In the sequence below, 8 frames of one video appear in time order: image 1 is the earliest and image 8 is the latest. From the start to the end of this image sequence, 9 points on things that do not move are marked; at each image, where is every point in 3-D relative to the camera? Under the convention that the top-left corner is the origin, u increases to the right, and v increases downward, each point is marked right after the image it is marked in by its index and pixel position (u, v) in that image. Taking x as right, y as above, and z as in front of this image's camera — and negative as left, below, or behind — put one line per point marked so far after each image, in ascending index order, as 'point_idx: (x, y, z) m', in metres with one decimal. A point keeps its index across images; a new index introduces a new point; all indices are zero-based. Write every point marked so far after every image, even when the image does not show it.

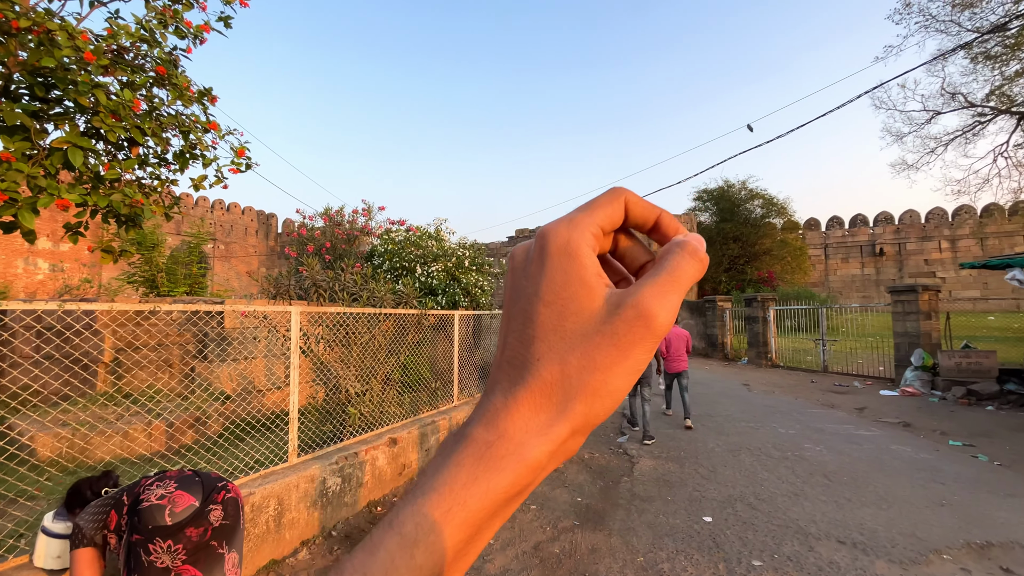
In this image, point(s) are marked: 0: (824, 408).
0: (+4.2, -1.6, +6.7) m
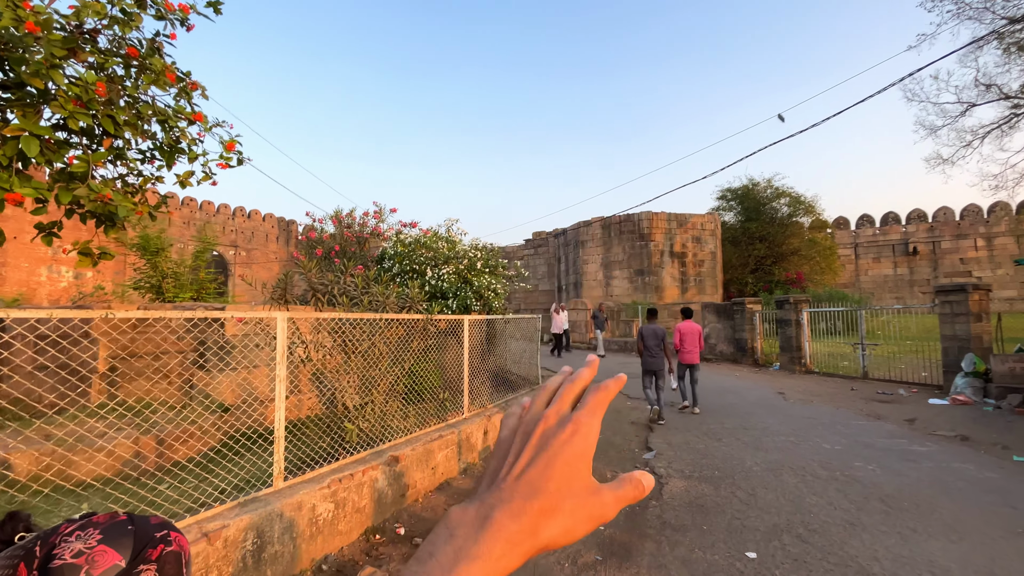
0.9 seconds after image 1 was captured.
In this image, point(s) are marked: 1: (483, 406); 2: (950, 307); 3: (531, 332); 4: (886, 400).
0: (+4.4, -1.6, +6.1) m
1: (-0.3, -1.3, +5.6) m
2: (+6.8, -0.3, +7.7) m
3: (+0.3, -0.7, +7.8) m
4: (+5.5, -1.7, +7.3) m
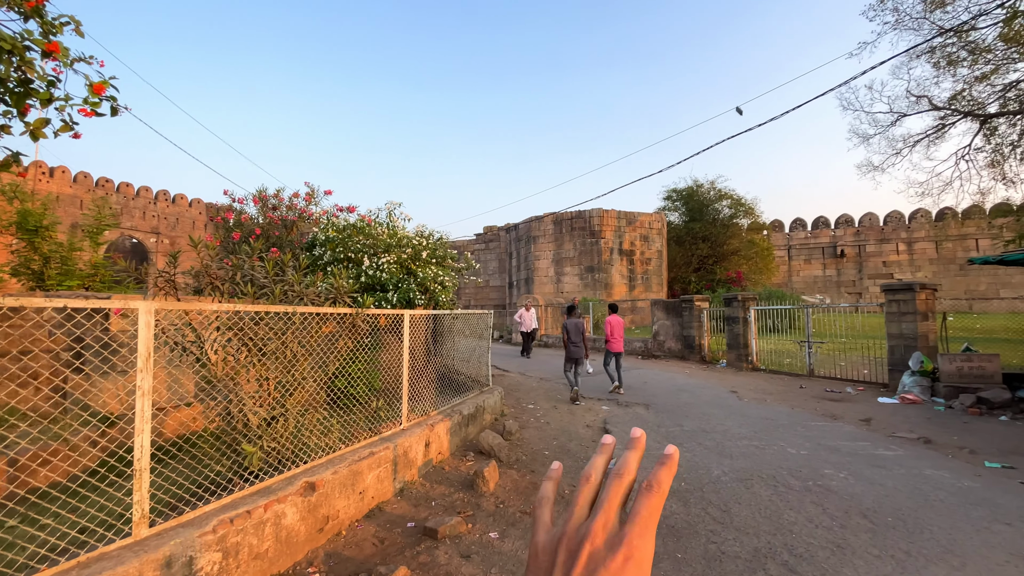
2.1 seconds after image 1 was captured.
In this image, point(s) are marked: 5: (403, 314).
0: (+3.8, -1.6, +5.9) m
1: (-0.9, -1.3, +5.0) m
2: (+6.0, -0.3, +7.7) m
3: (-0.5, -0.6, +7.2) m
4: (+4.8, -1.6, +7.3) m
5: (-1.0, -0.2, +4.5) m
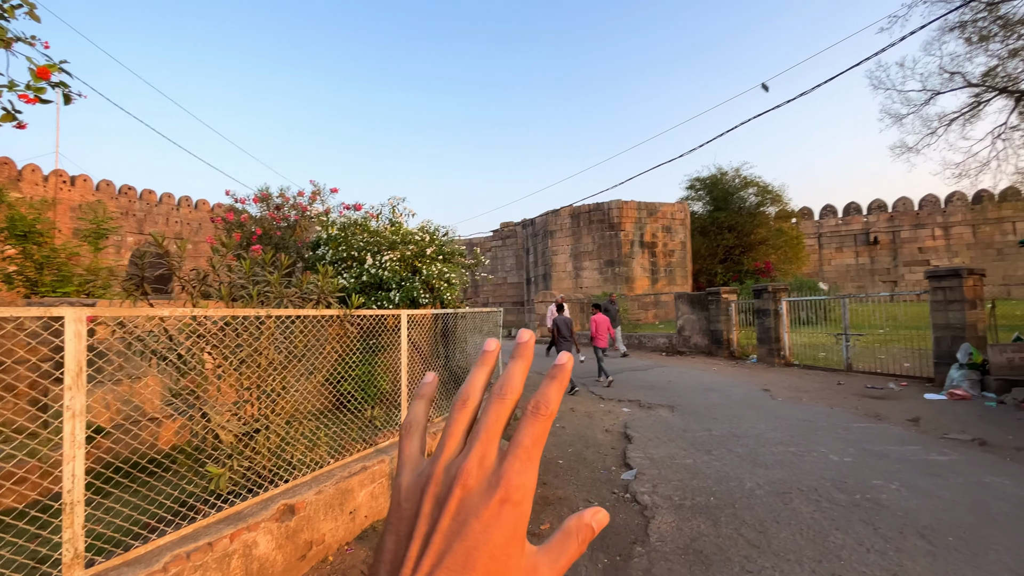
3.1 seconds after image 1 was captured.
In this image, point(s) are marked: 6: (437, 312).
0: (+3.9, -1.5, +5.4) m
1: (-0.8, -1.2, +4.7) m
2: (+6.2, -0.1, +7.1) m
3: (-0.3, -0.6, +6.8) m
4: (+5.0, -1.5, +6.7) m
5: (-0.9, -0.2, +4.2) m
6: (-0.8, -0.2, +5.3) m
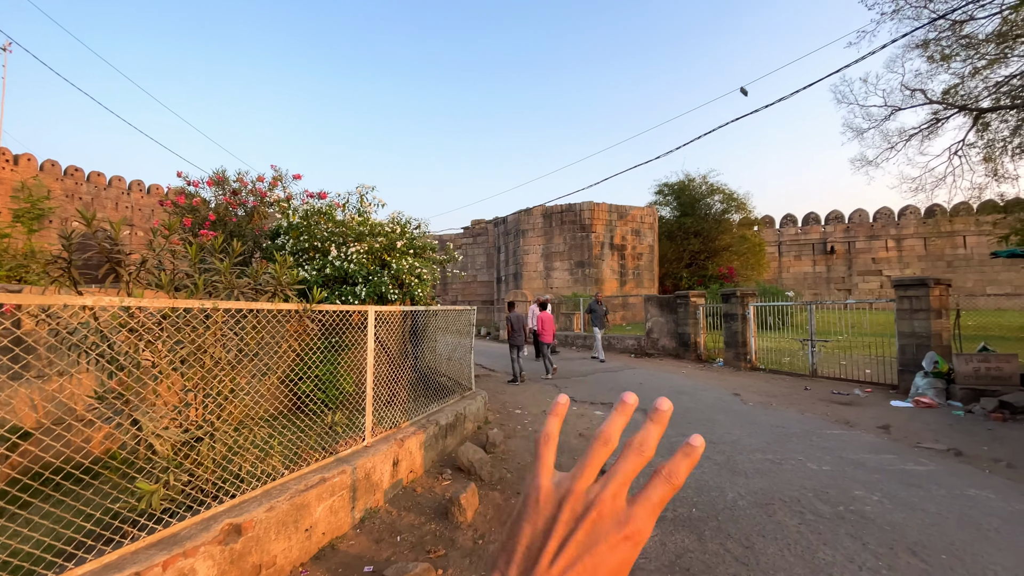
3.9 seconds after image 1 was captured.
0: (+3.6, -1.5, +5.4) m
1: (-1.0, -1.2, +4.4) m
2: (+5.8, -0.2, +7.2) m
3: (-0.7, -0.5, +6.5) m
4: (+4.6, -1.6, +6.8) m
5: (-1.1, -0.2, +3.9) m
6: (-1.1, -0.2, +4.9) m
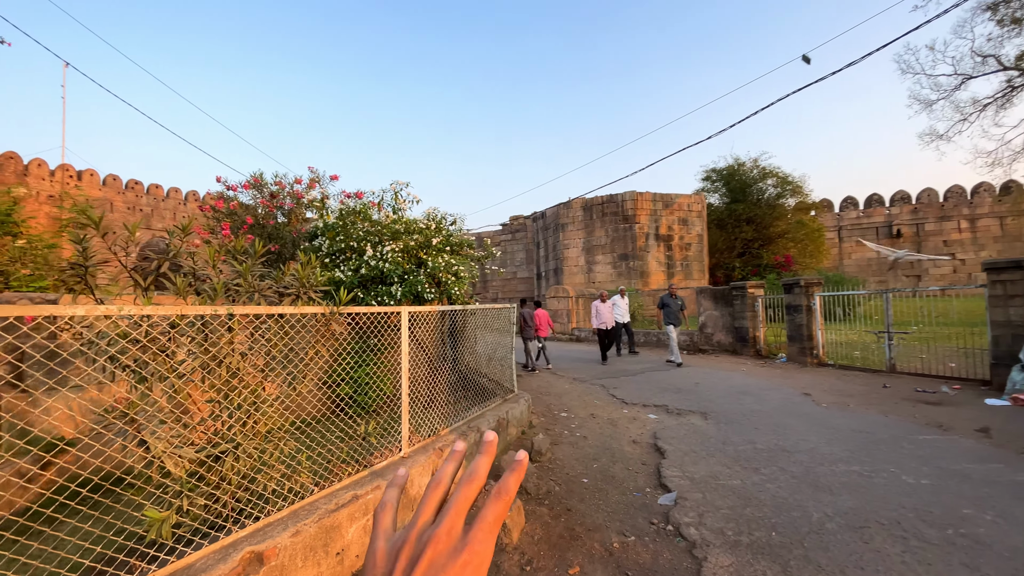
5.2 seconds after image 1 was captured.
0: (+4.1, -1.4, +4.7) m
1: (-0.6, -1.2, +4.1) m
2: (+6.4, 0.0, +6.4) m
3: (-0.1, -0.5, +6.2) m
4: (+5.1, -1.4, +6.0) m
5: (-0.8, -0.2, +3.6) m
6: (-0.6, -0.2, +4.7) m
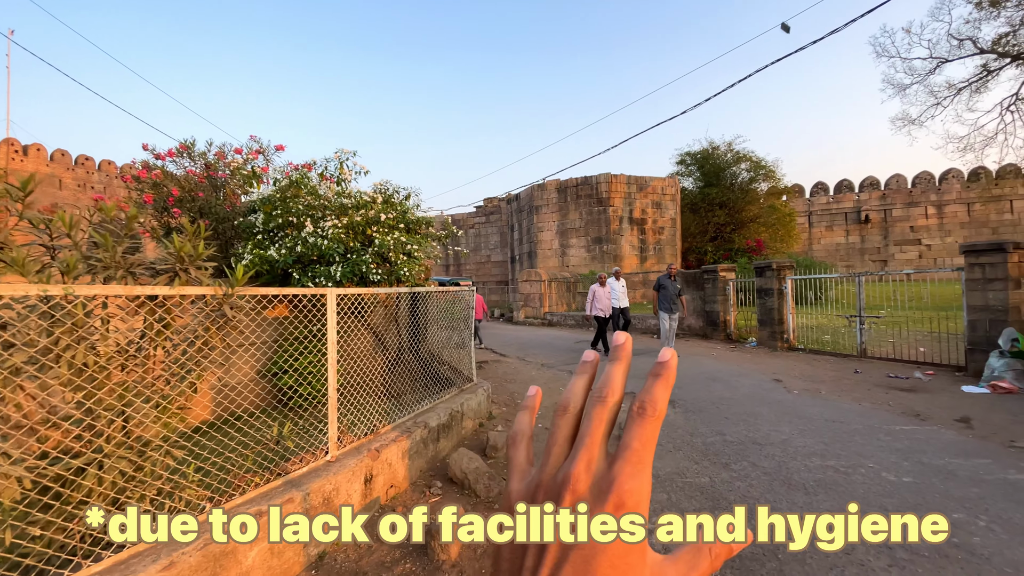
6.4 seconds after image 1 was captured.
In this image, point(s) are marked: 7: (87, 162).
0: (+3.7, -1.2, +4.5) m
1: (-1.0, -1.0, +3.6) m
2: (+5.9, +0.2, +6.2) m
3: (-0.6, -0.3, +5.8) m
4: (+4.7, -1.2, +5.9) m
5: (-1.2, 0.0, +3.1) m
6: (-1.0, 0.0, +4.2) m
7: (-16.7, +4.9, +19.2) m
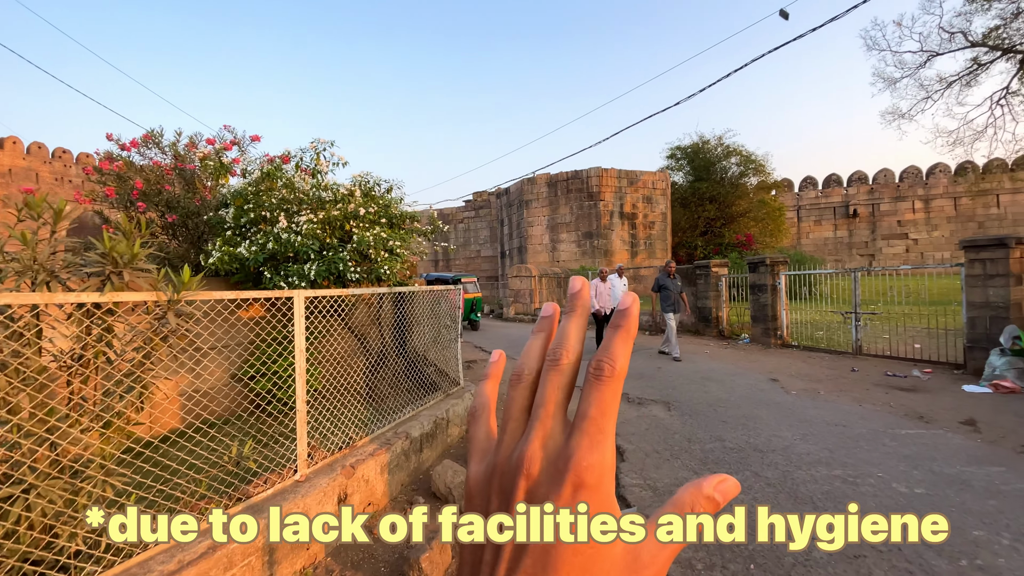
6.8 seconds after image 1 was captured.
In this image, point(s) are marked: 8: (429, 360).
0: (+3.6, -1.2, +4.3) m
1: (-1.1, -1.0, +3.4) m
2: (+5.7, +0.3, +6.1) m
3: (-0.7, -0.2, +5.5) m
4: (+4.5, -1.1, +5.7) m
5: (-1.2, -0.1, +2.8) m
6: (-1.1, 0.0, +3.9) m
7: (-17.1, +5.0, +18.6) m
8: (-0.8, -0.6, +5.0) m
